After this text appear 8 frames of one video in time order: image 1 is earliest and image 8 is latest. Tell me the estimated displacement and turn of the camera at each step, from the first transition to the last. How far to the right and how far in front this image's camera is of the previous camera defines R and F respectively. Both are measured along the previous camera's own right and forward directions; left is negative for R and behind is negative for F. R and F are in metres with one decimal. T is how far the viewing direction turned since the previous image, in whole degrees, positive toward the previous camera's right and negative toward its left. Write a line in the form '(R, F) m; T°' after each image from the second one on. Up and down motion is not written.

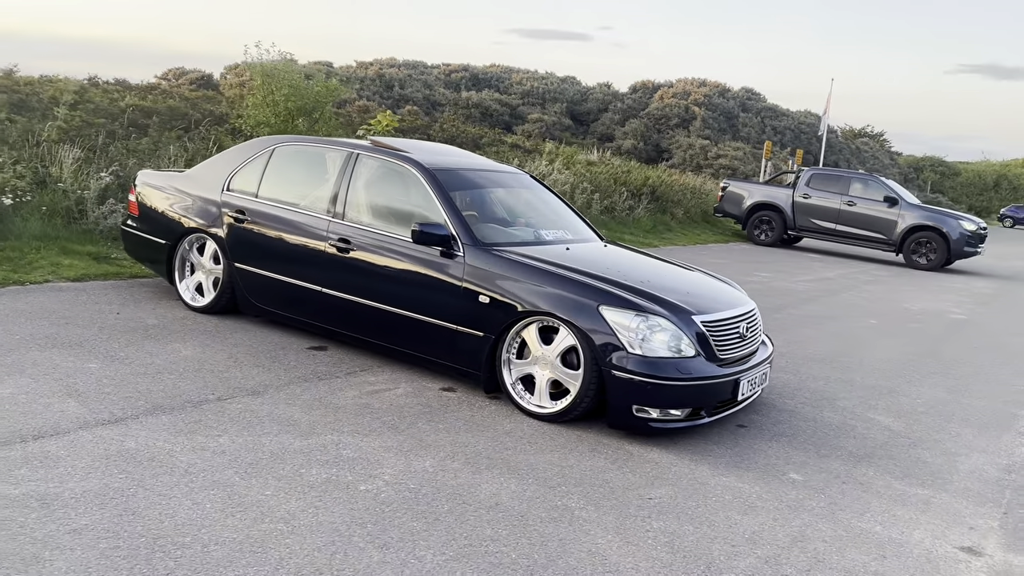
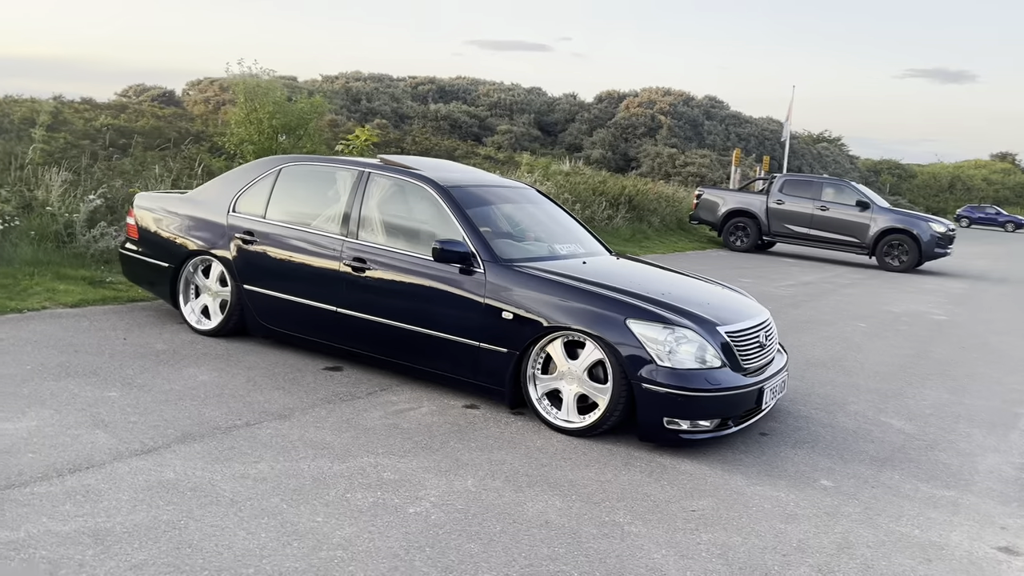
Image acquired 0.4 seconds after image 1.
(-0.3, 0.0) m; +2°
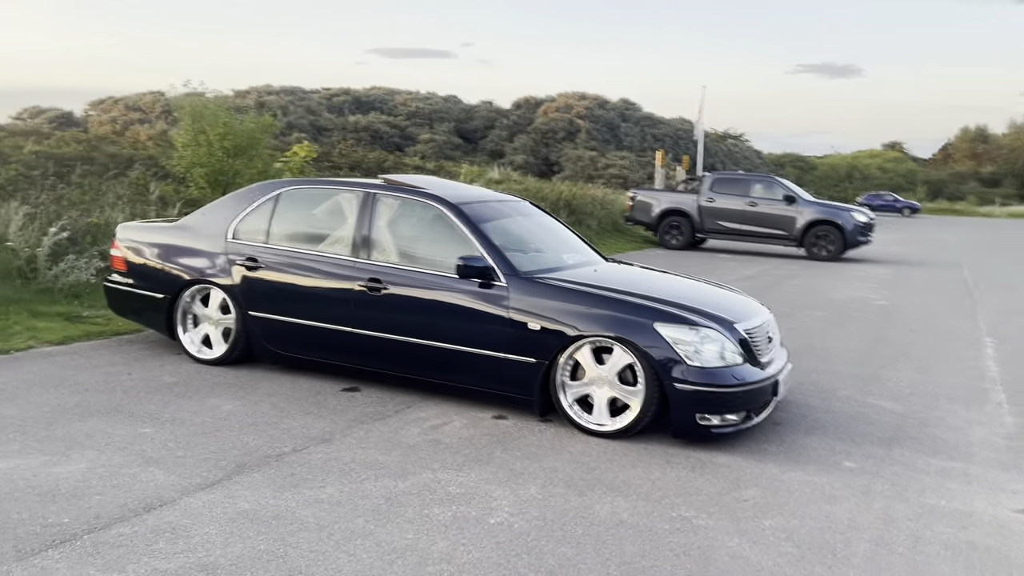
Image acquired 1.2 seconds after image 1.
(-0.6, -0.1) m; +6°
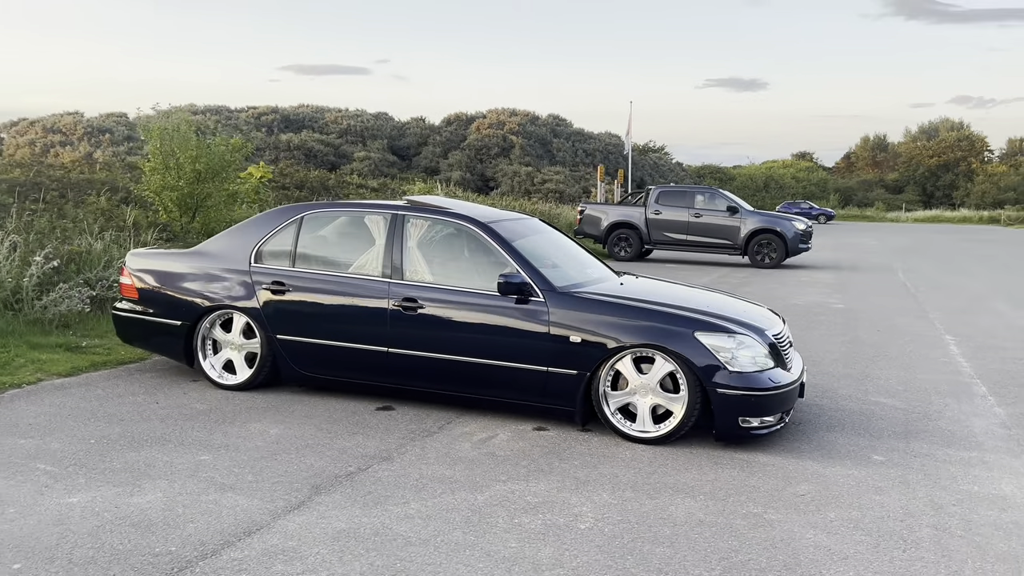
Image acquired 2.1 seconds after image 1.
(-0.7, -0.1) m; +5°
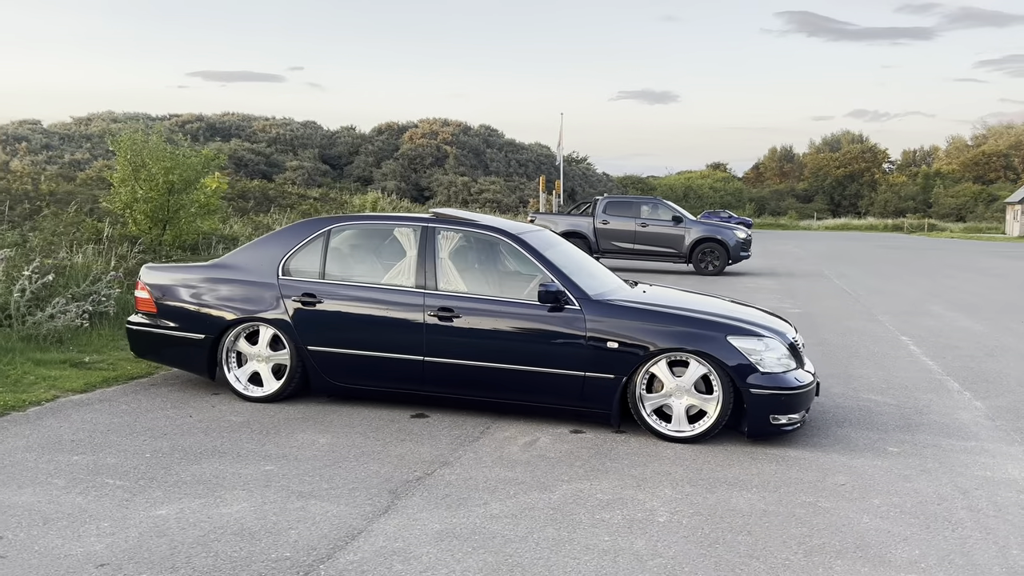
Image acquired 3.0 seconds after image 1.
(-0.8, -0.2) m; +5°
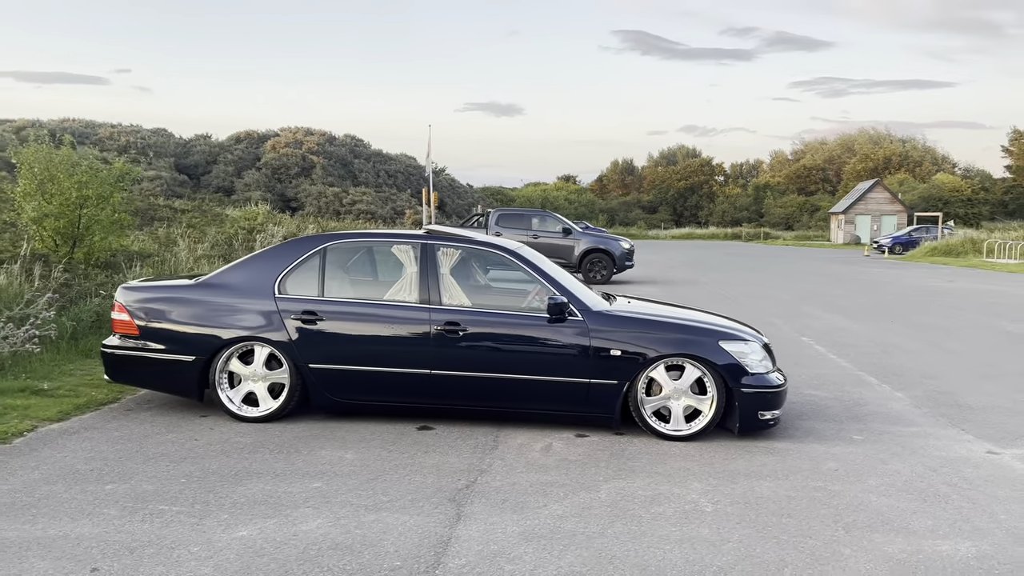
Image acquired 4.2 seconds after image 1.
(-1.1, -0.2) m; +10°
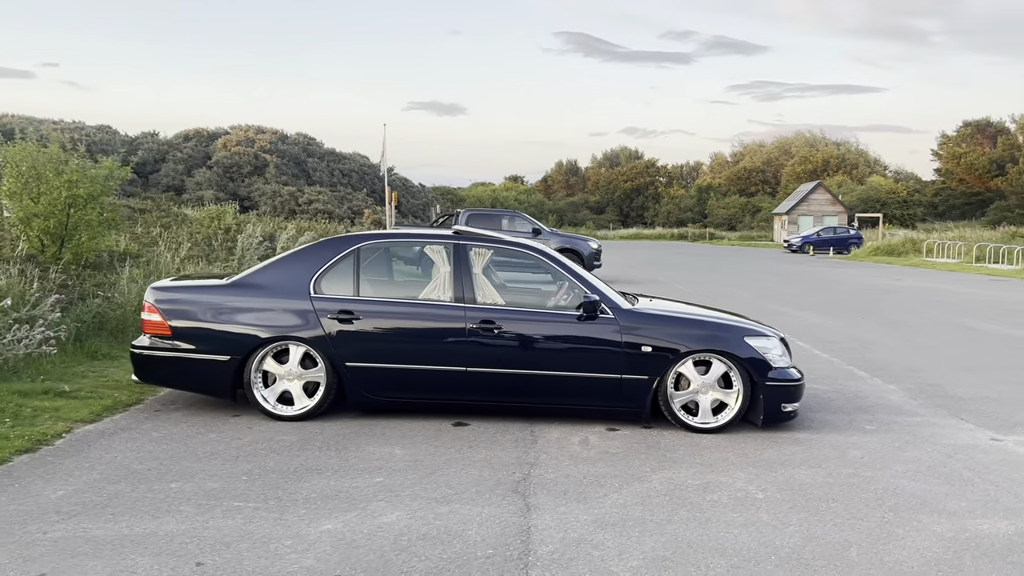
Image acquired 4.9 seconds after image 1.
(-0.6, -0.1) m; +4°
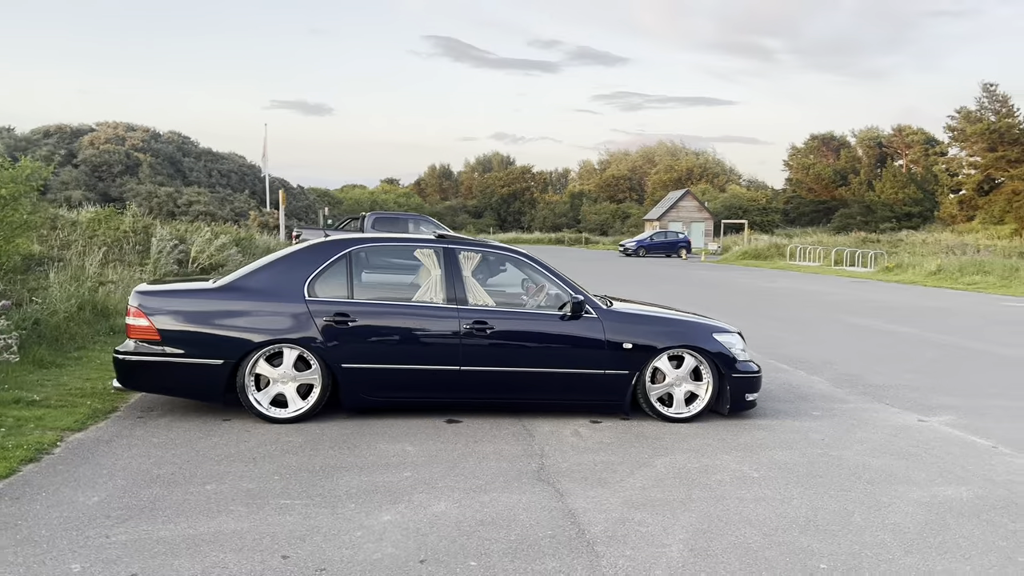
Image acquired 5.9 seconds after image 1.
(-0.9, -0.2) m; +9°
